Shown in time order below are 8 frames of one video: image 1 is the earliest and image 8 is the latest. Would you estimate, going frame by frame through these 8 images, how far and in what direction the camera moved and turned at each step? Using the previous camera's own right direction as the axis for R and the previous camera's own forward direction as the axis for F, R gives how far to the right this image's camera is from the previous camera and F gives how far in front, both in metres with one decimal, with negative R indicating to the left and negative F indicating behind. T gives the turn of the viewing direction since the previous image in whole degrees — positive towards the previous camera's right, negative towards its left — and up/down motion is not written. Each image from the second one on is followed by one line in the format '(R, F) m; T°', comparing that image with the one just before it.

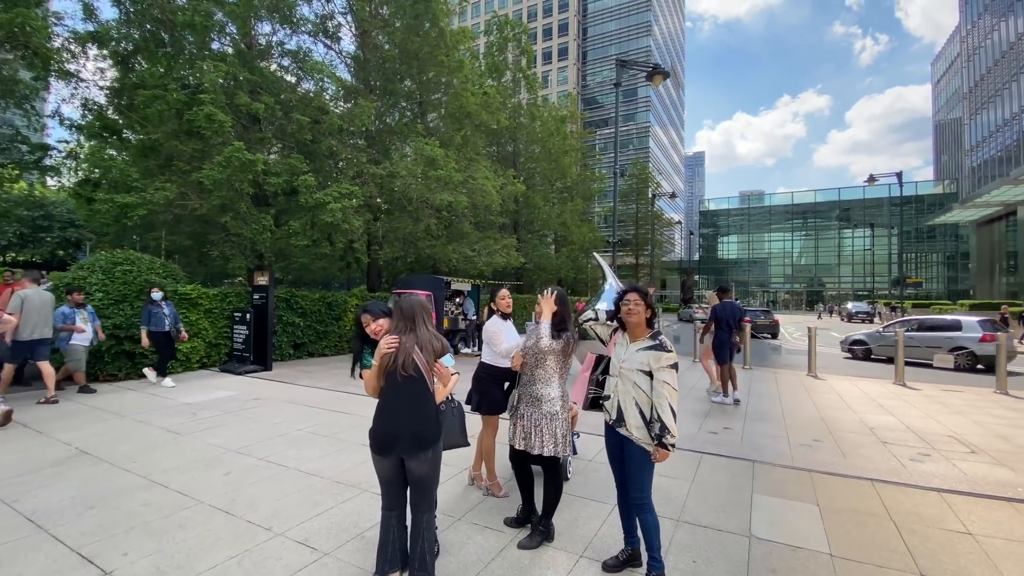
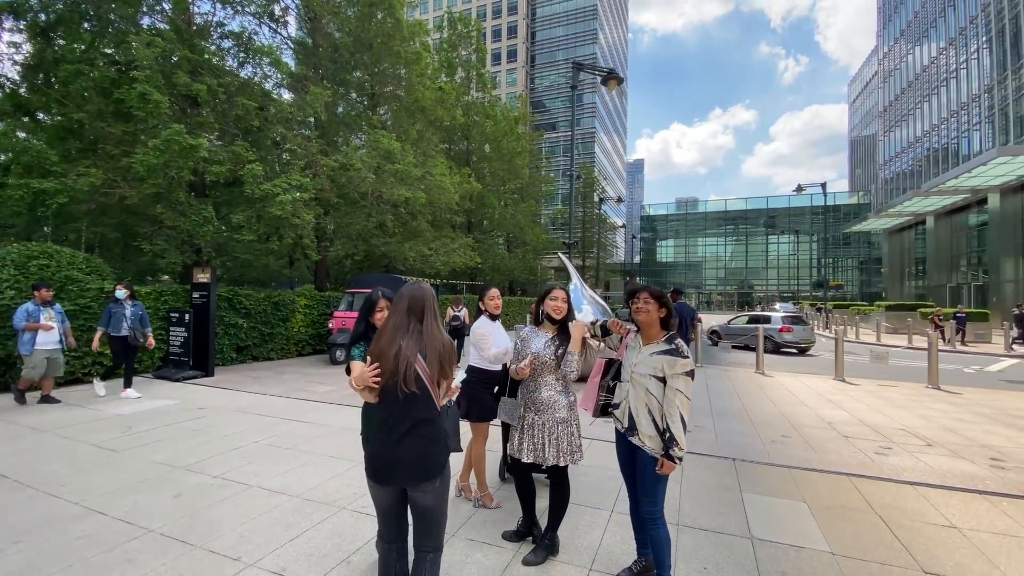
(-0.4, +0.3) m; +7°
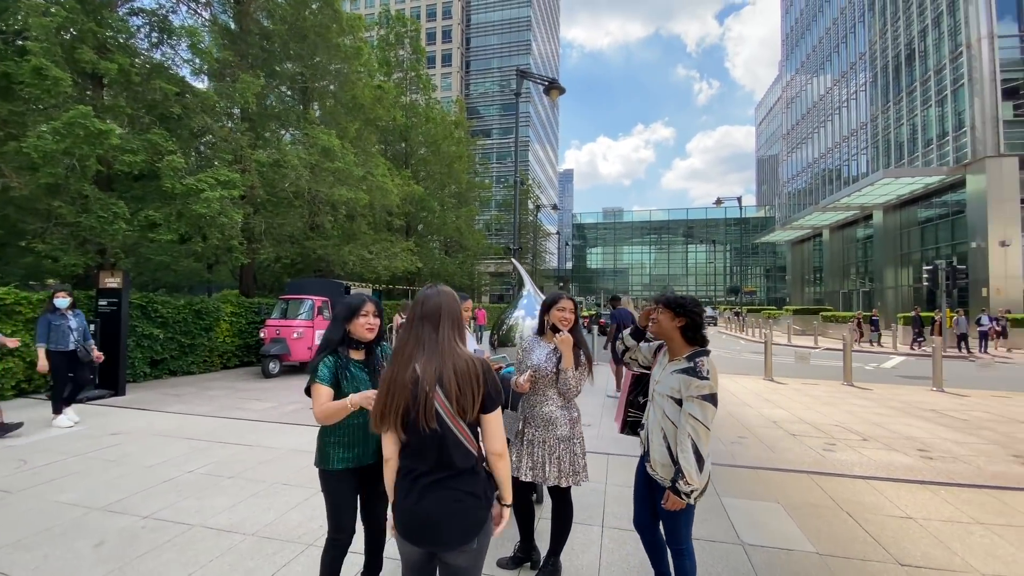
(-0.4, +0.3) m; +8°
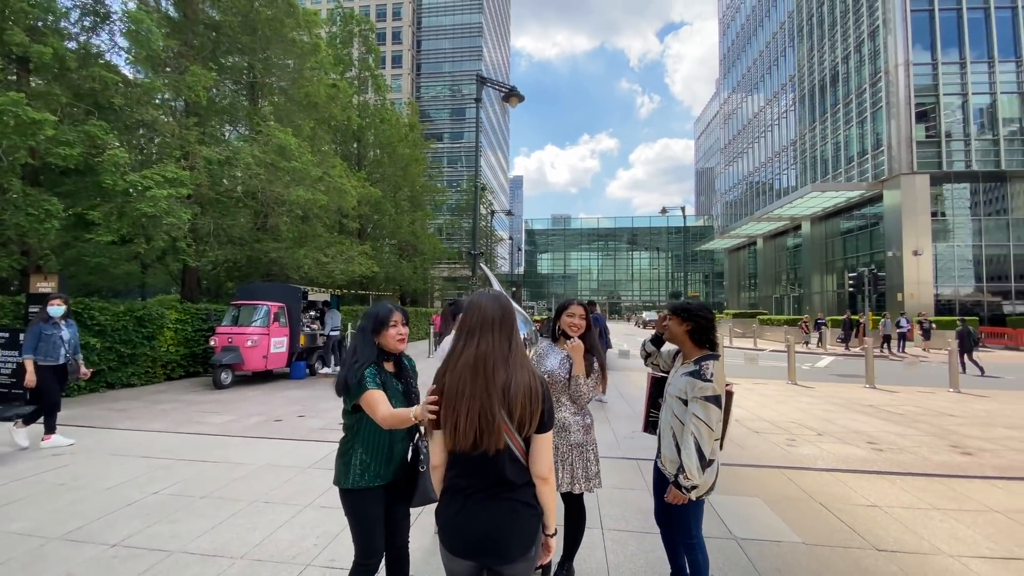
(-0.4, 0.0) m; +6°
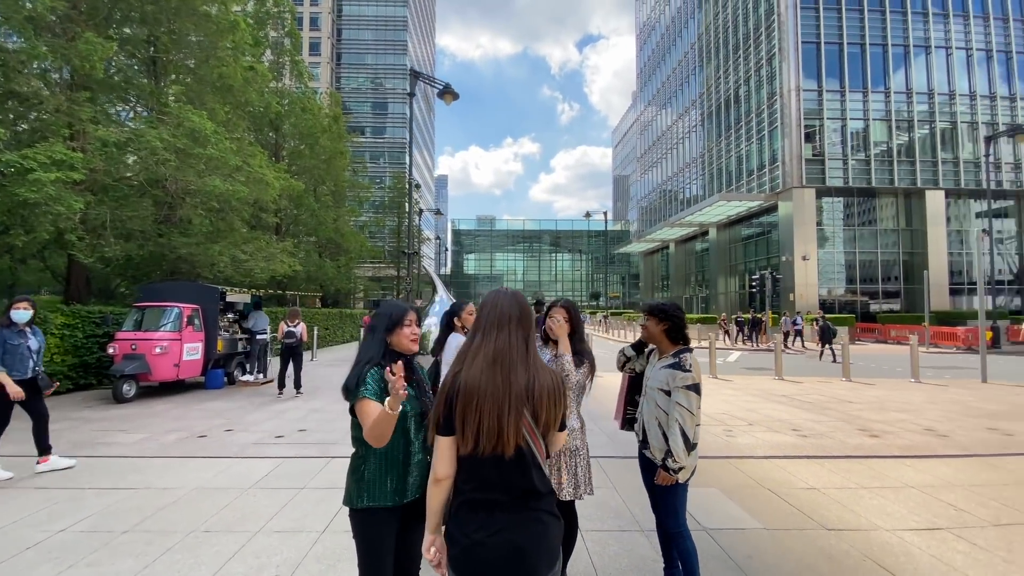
(-0.4, +0.2) m; +9°
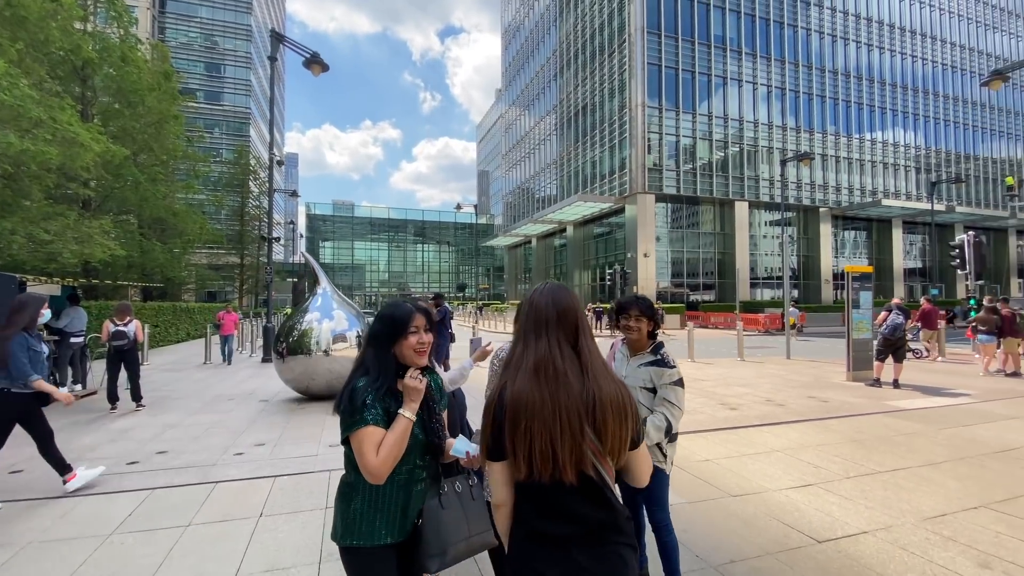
(-0.7, +0.3) m; +17°
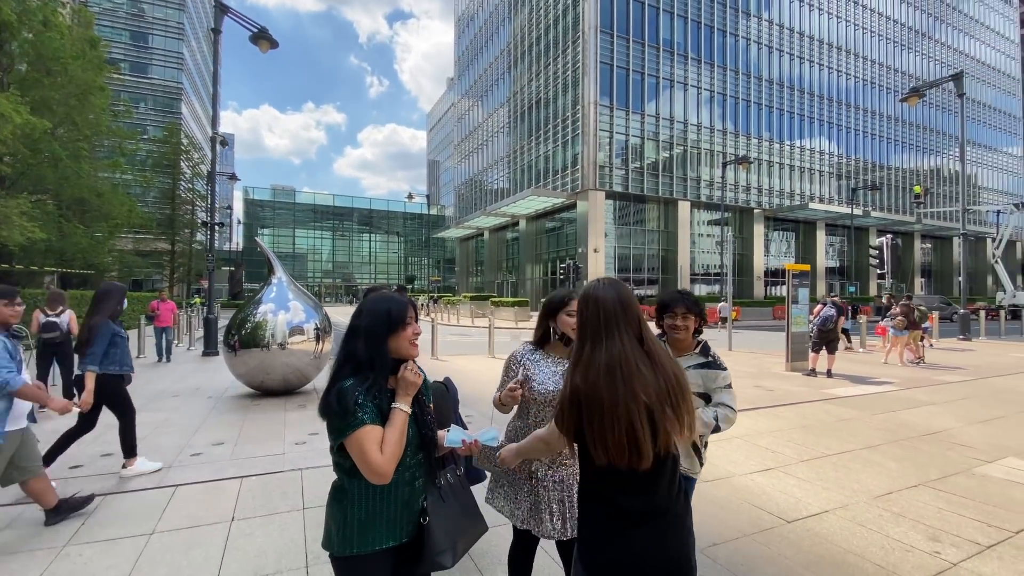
(-0.4, 0.0) m; +6°
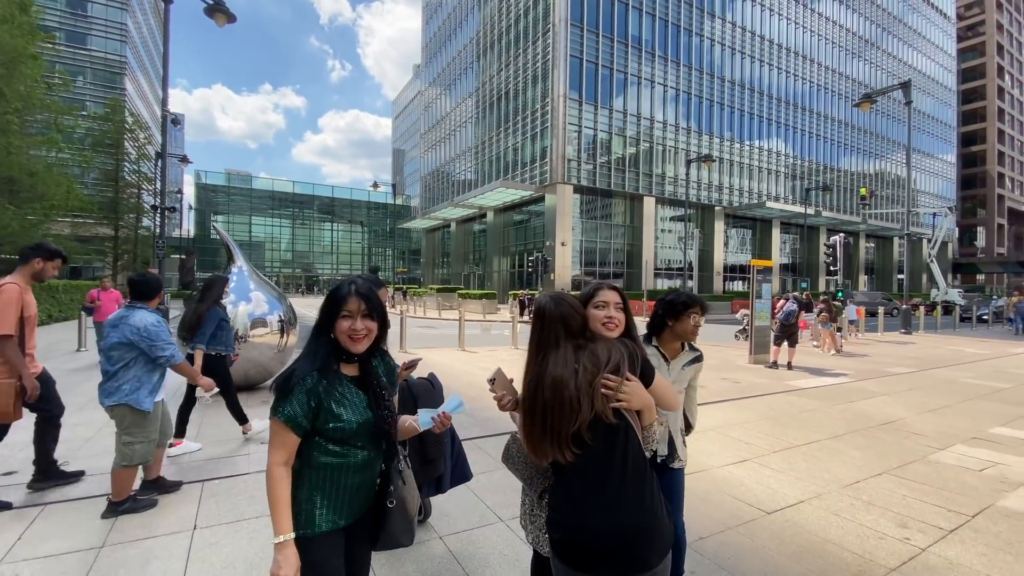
(-0.2, +0.2) m; +4°
